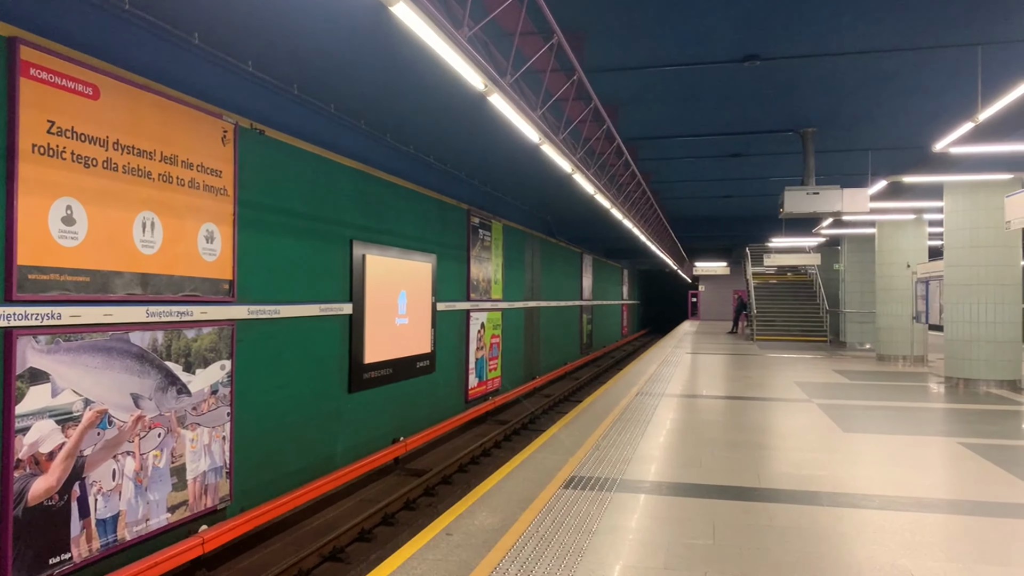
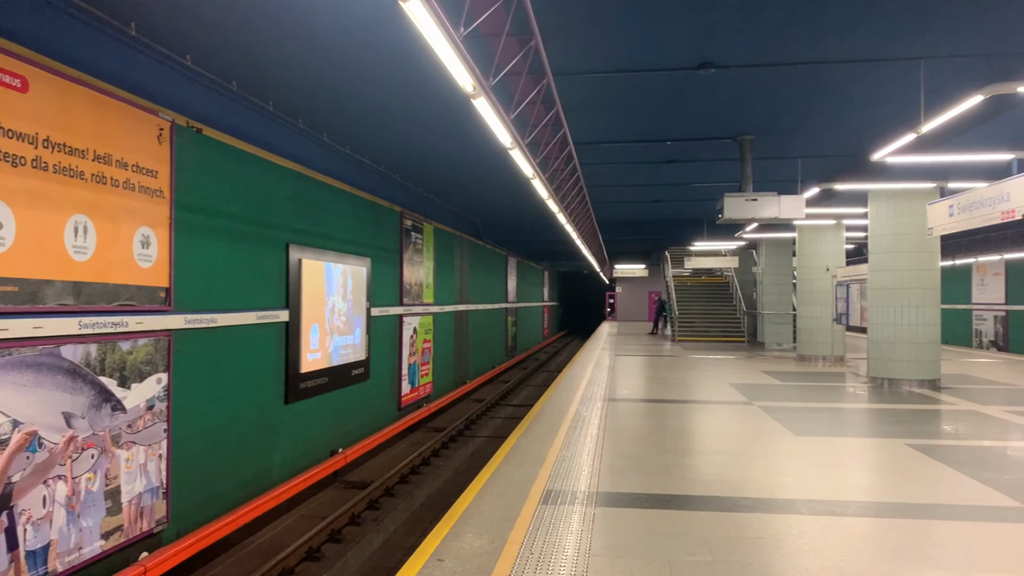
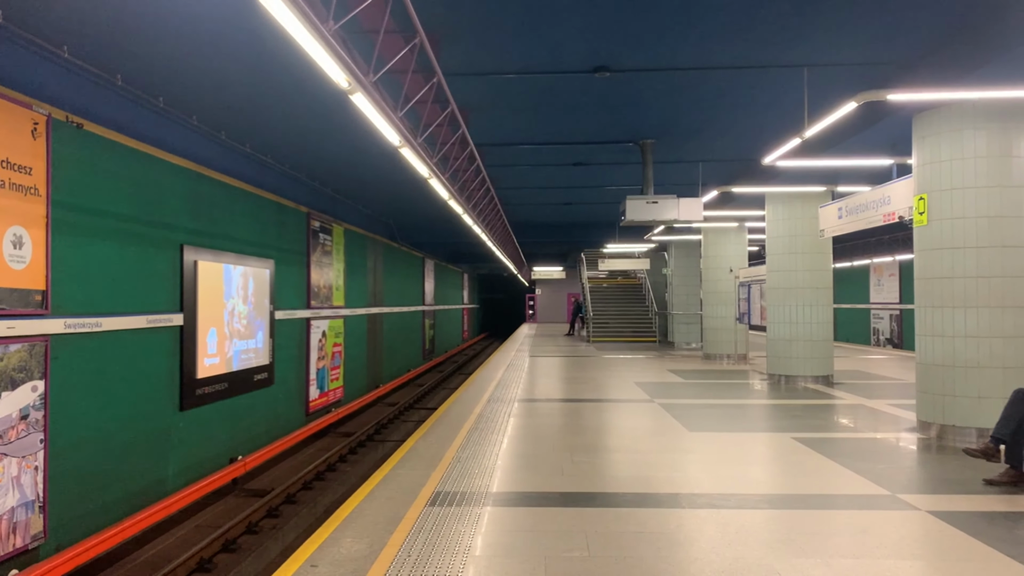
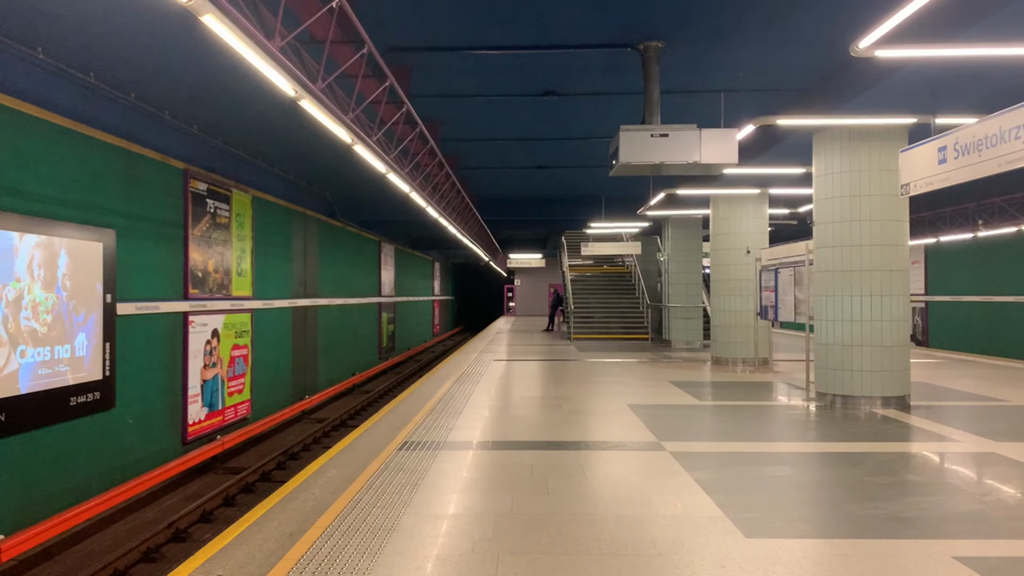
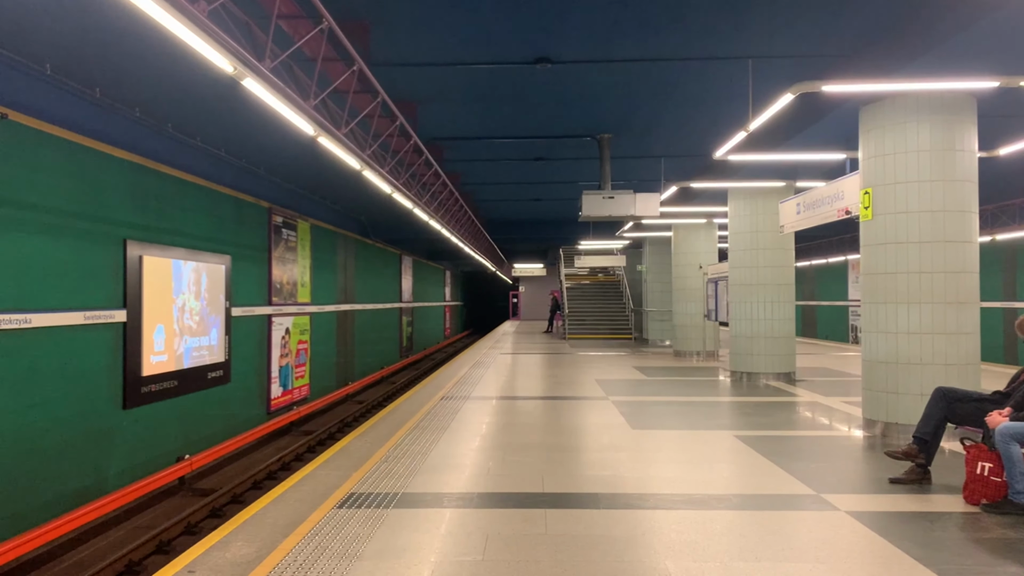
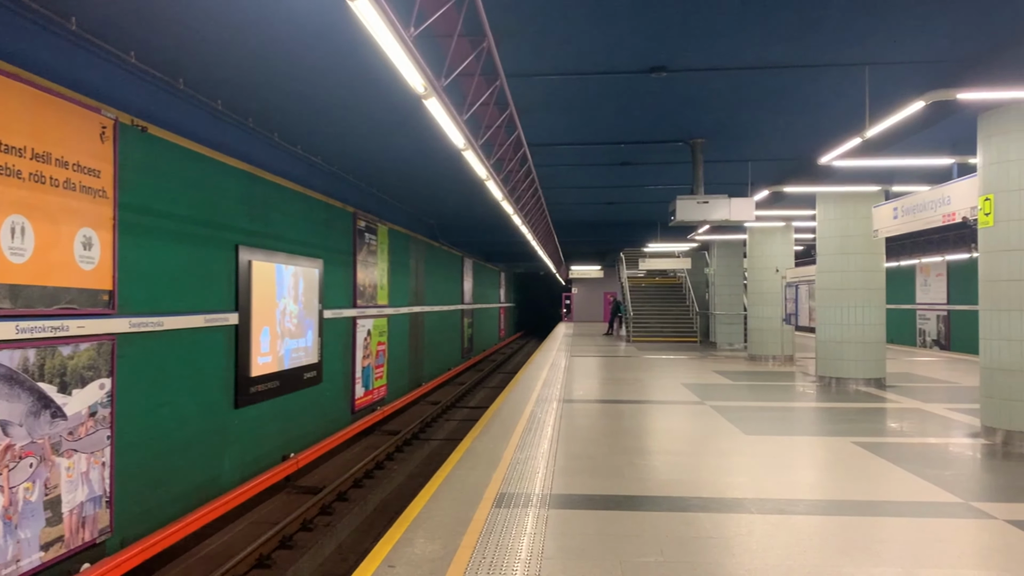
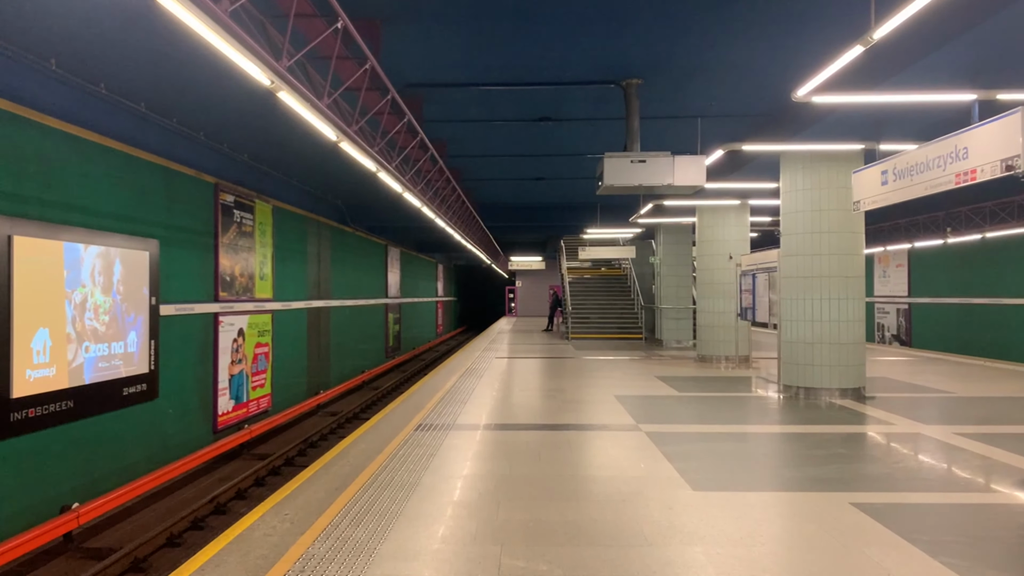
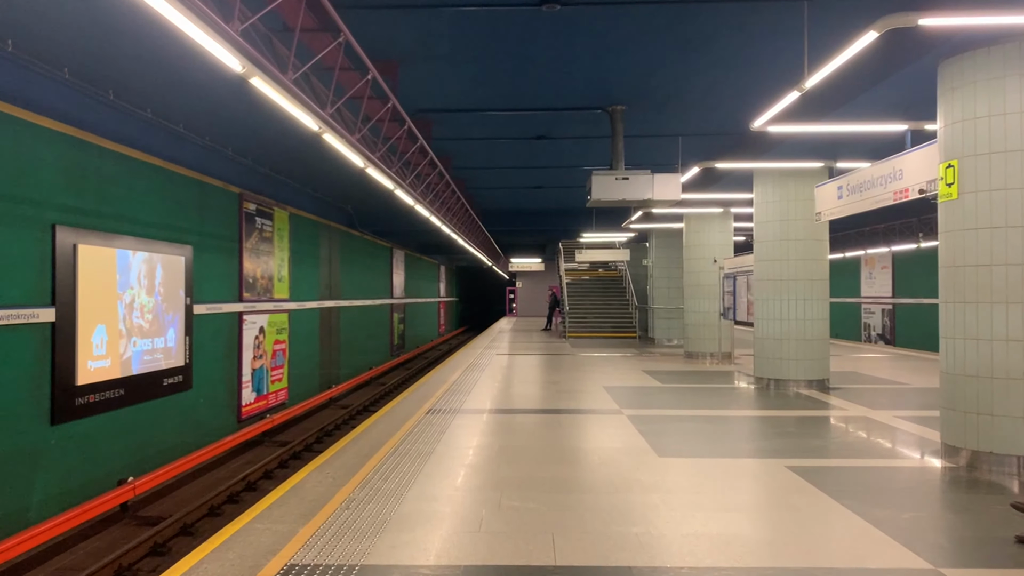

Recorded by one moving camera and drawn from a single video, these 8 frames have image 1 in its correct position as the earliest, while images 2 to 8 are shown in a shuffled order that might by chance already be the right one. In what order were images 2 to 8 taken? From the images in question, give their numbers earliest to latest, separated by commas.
2, 6, 3, 5, 8, 7, 4
